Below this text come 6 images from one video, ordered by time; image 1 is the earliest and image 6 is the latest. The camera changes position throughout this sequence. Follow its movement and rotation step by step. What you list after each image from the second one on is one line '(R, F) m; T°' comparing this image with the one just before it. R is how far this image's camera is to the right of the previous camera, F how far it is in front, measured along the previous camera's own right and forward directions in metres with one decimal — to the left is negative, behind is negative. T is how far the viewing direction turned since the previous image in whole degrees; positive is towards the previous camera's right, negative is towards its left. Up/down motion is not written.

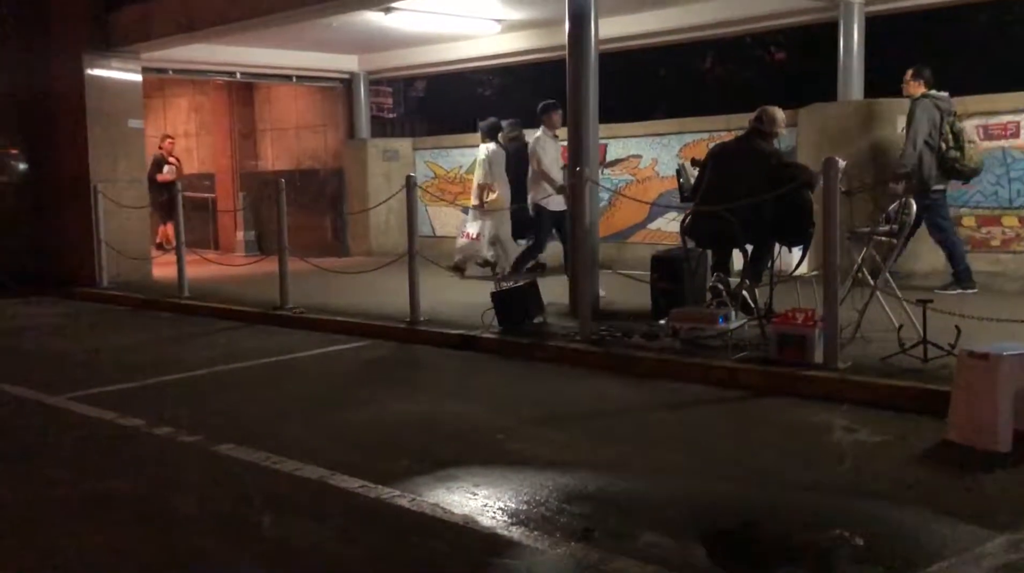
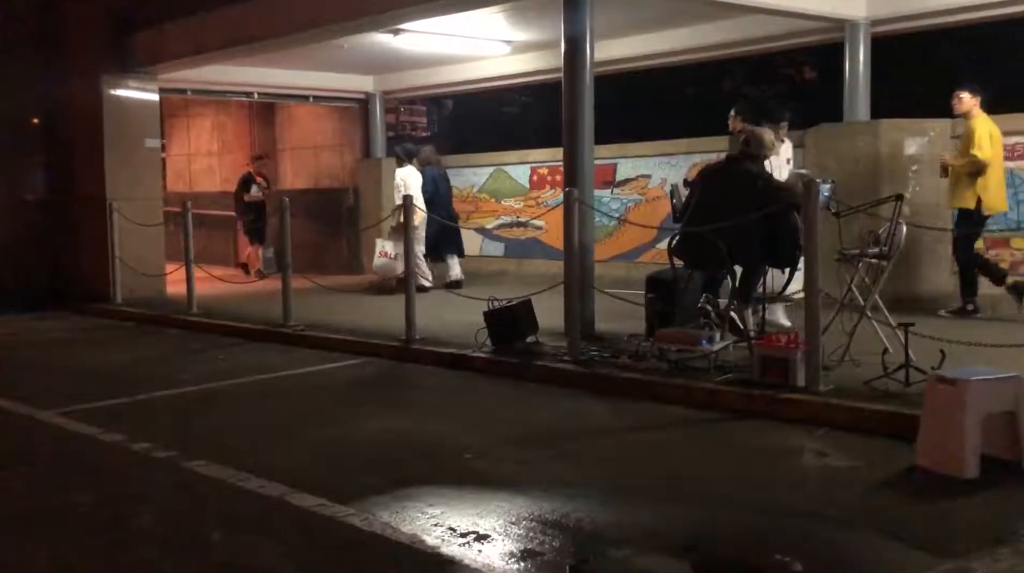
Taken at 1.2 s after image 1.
(+0.6, -0.1) m; -3°
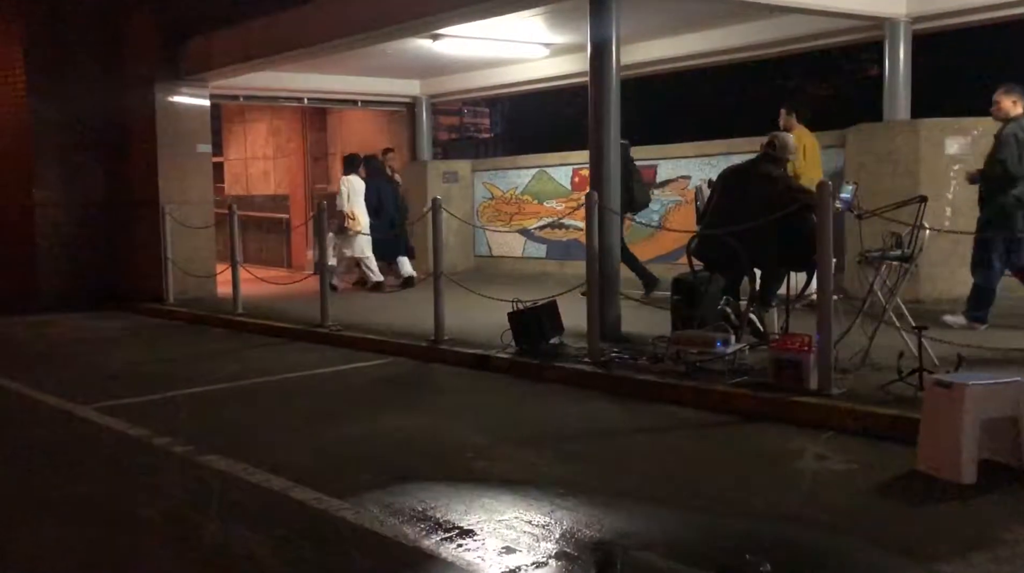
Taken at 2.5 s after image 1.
(+0.6, -0.1) m; -4°
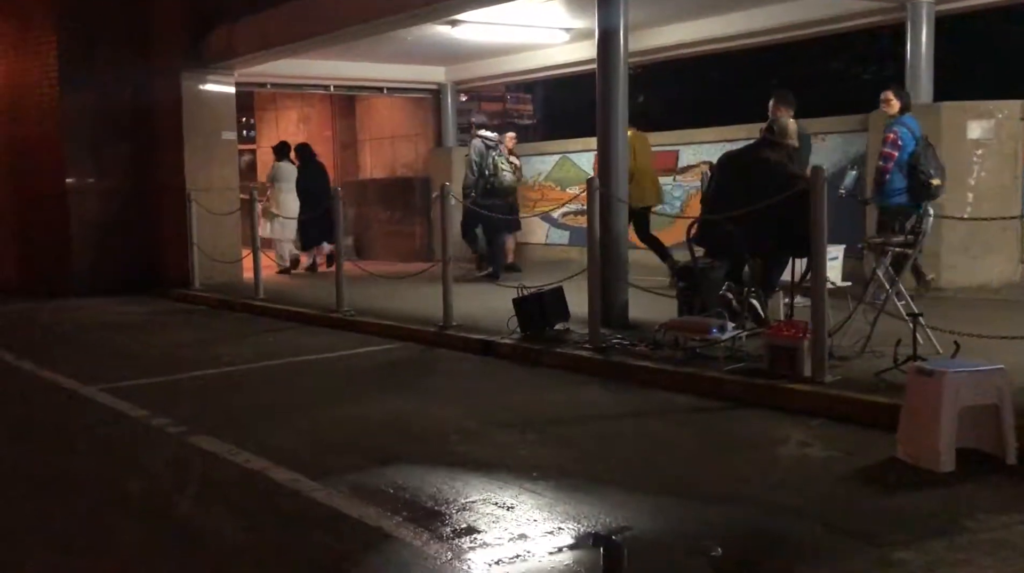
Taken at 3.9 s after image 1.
(+0.5, 0.0) m; -3°
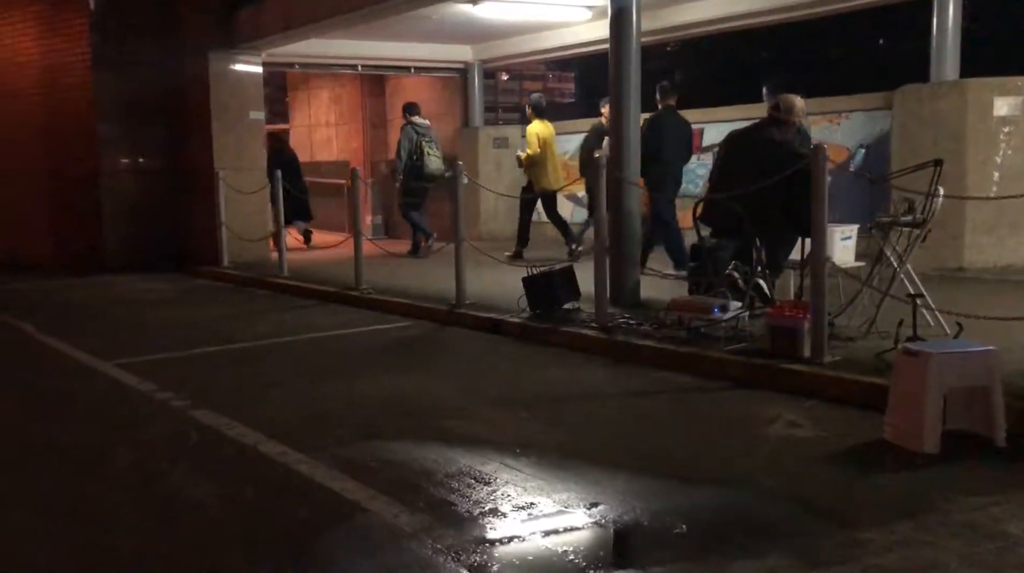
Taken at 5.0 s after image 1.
(+0.5, 0.0) m; -3°
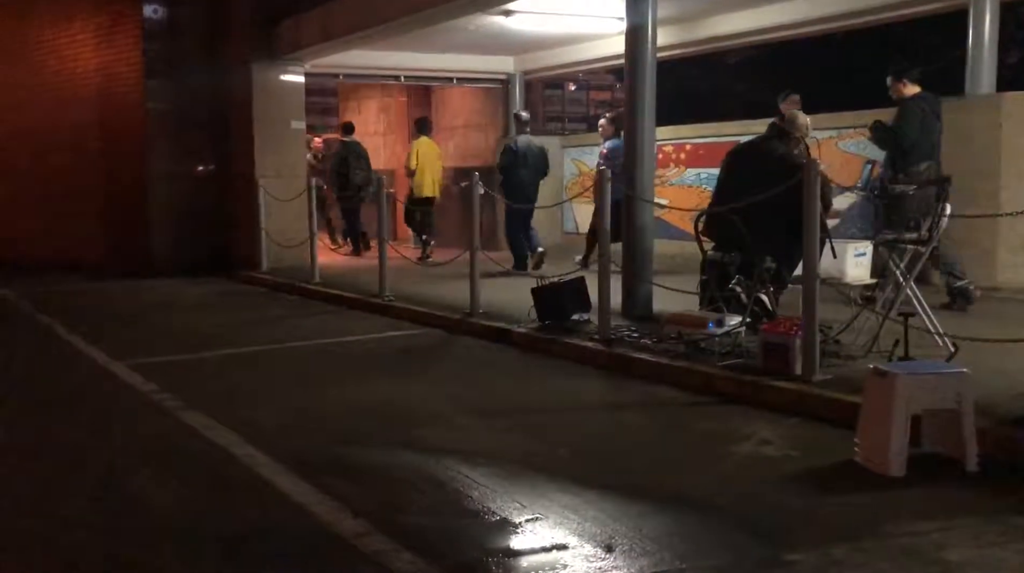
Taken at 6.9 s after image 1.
(+0.8, 0.0) m; -5°
